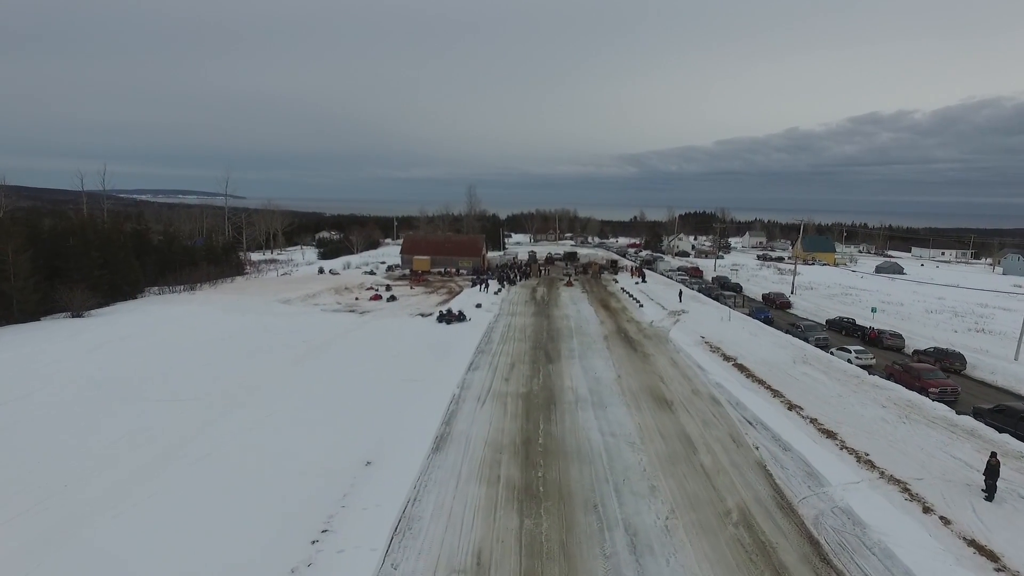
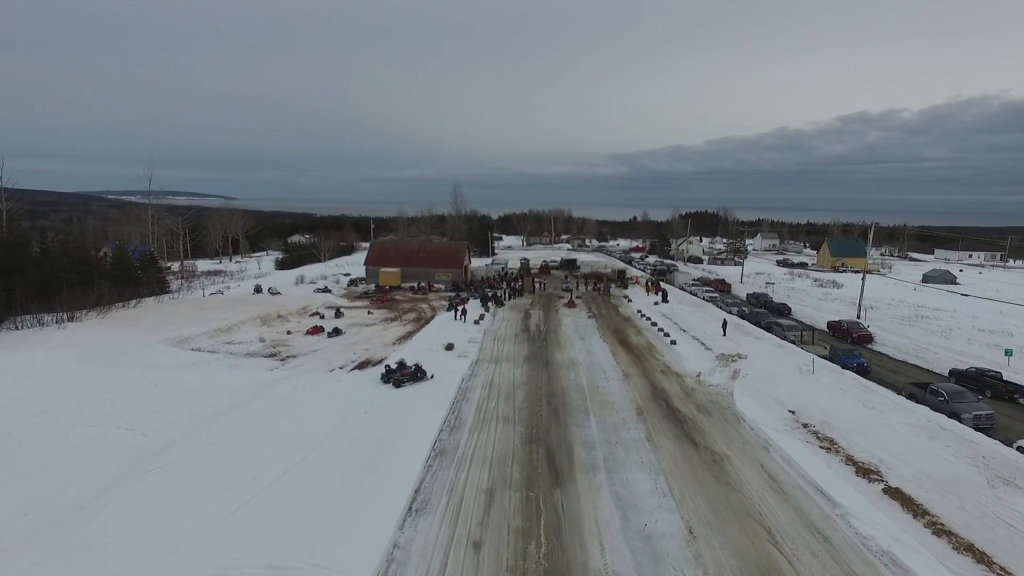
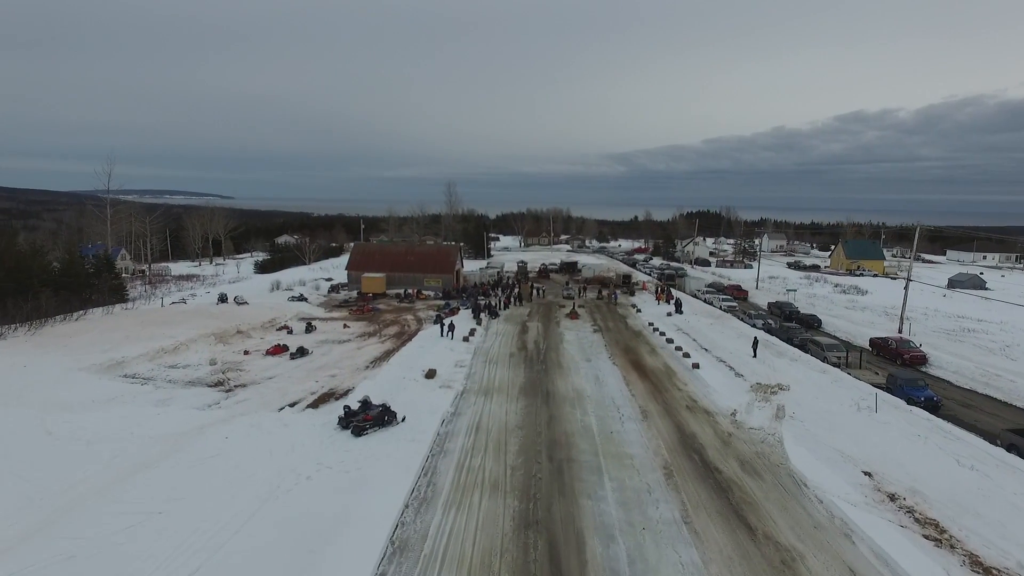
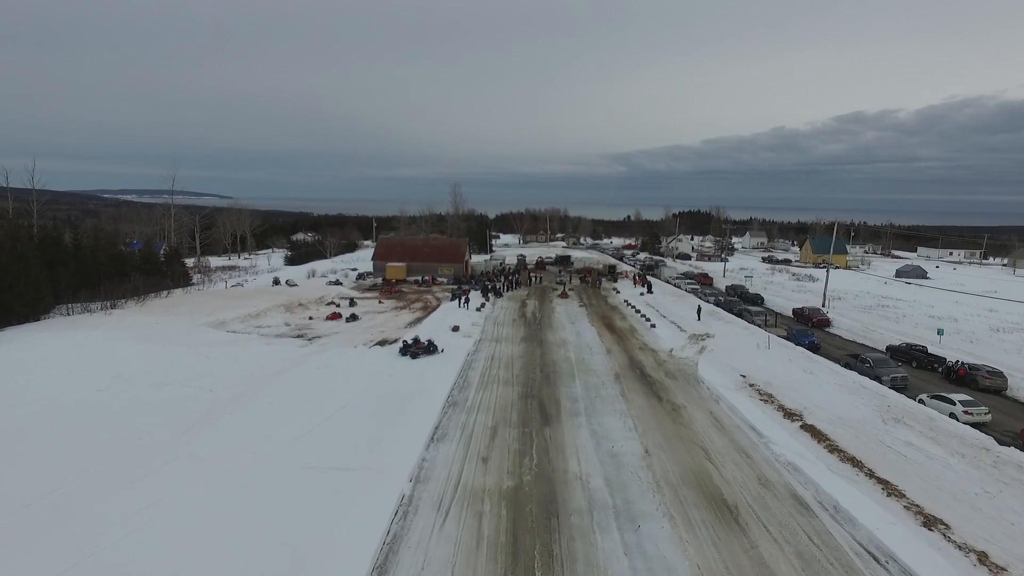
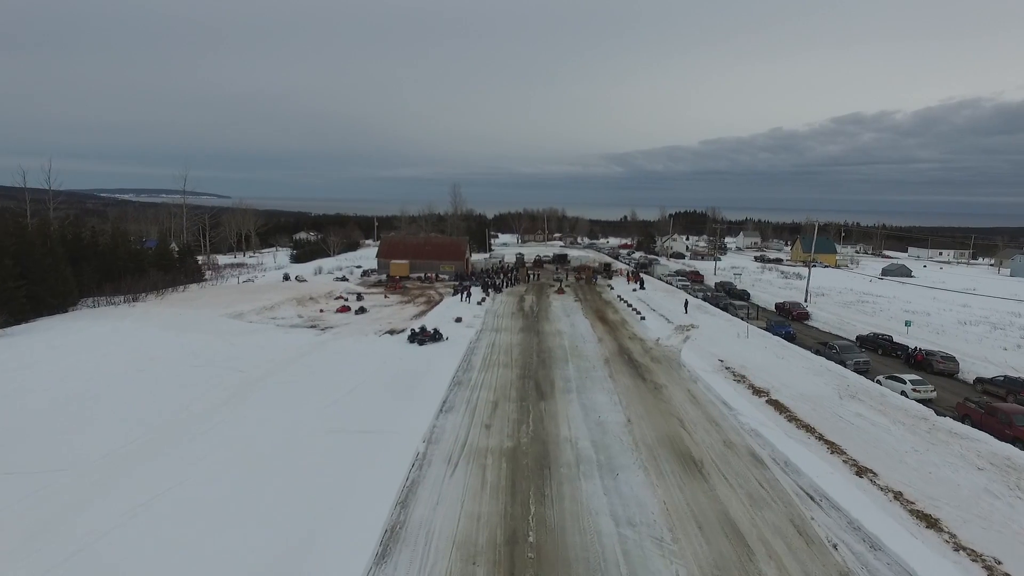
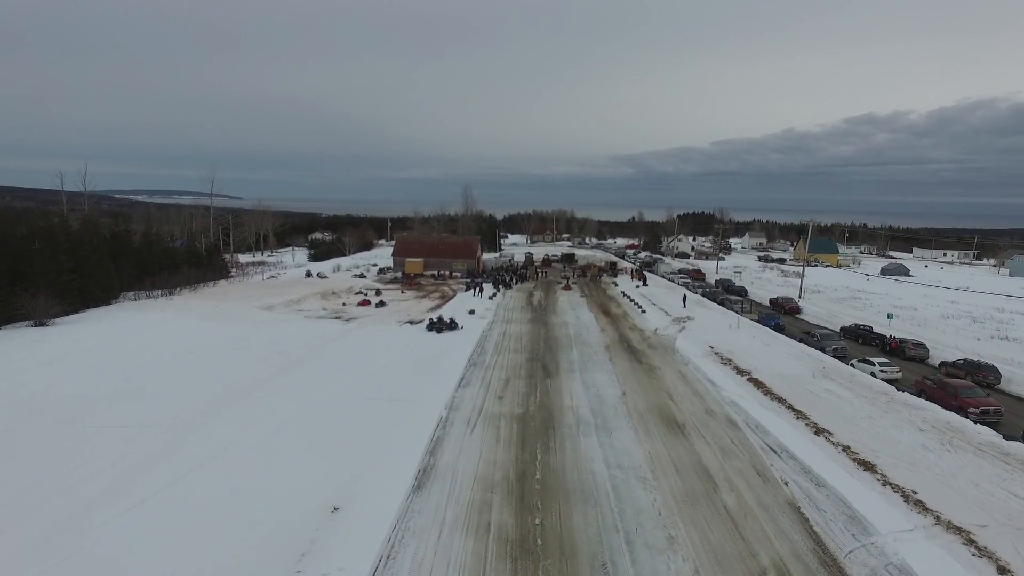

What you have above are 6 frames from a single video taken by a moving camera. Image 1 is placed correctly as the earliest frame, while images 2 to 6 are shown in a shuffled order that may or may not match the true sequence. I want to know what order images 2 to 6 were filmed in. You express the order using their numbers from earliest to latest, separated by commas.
6, 5, 4, 2, 3
